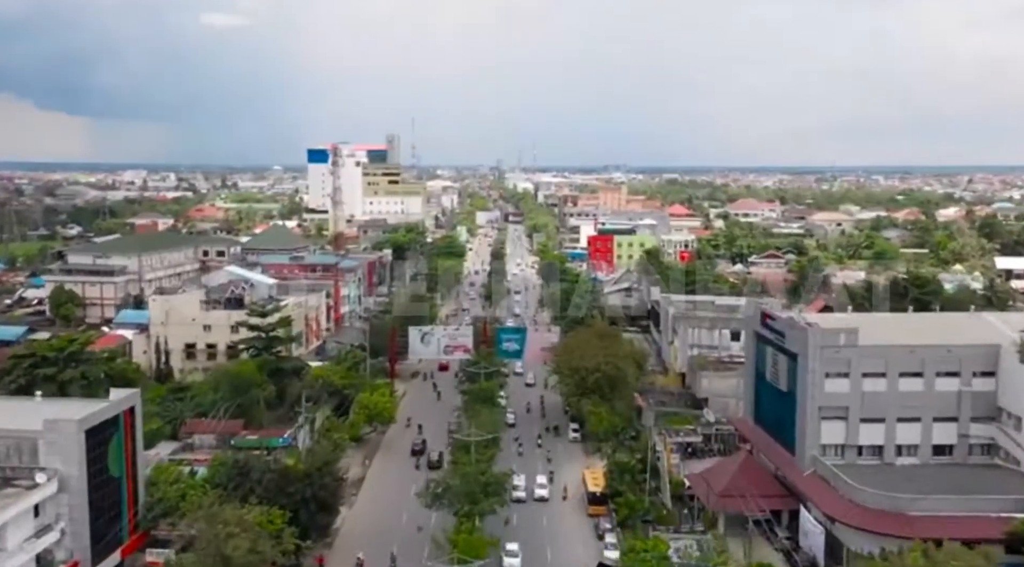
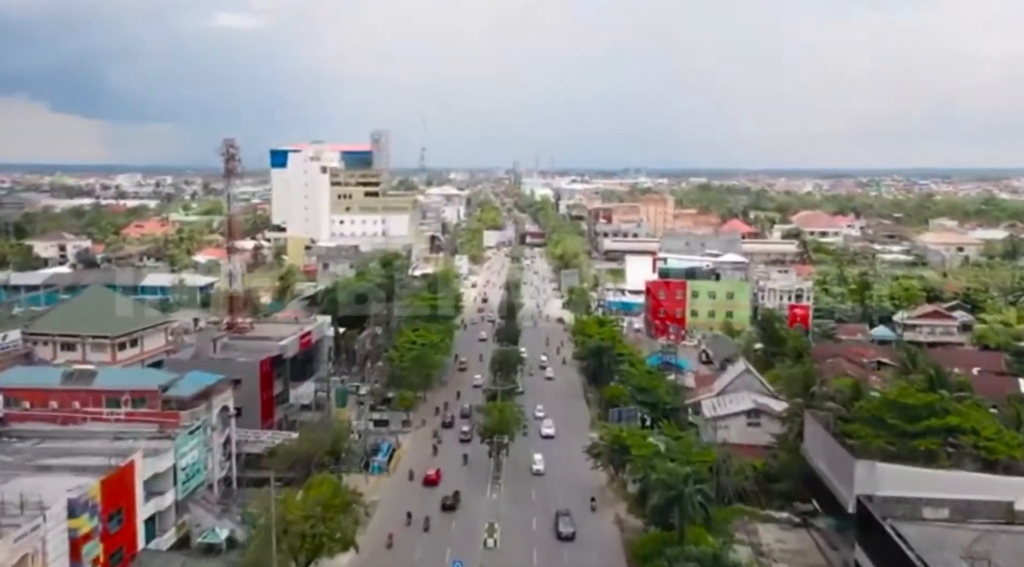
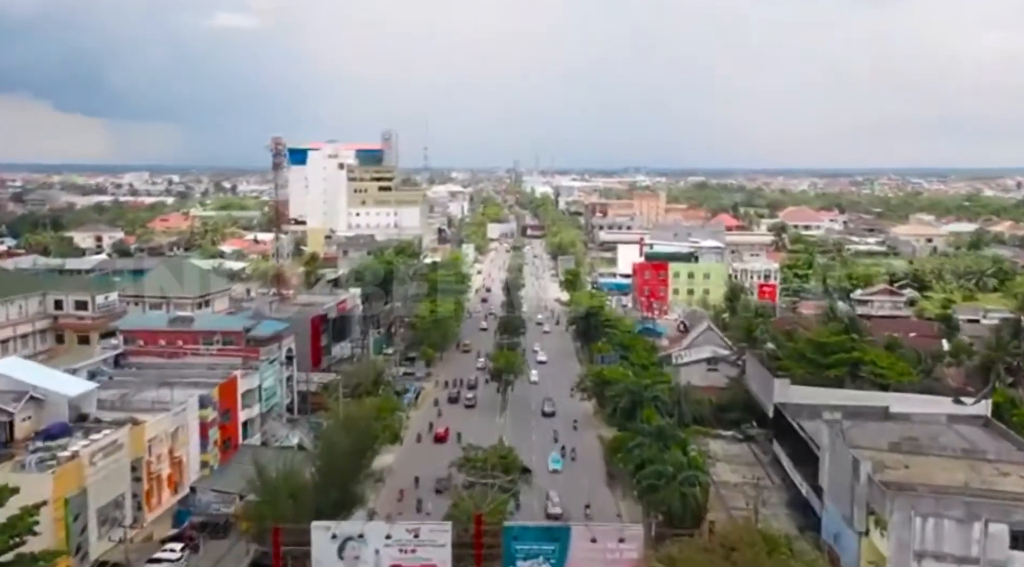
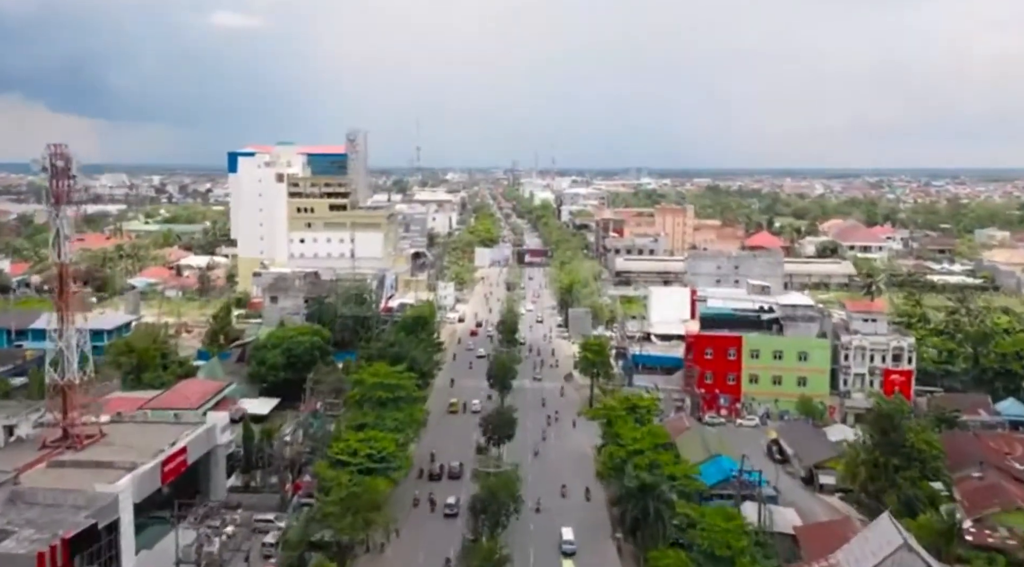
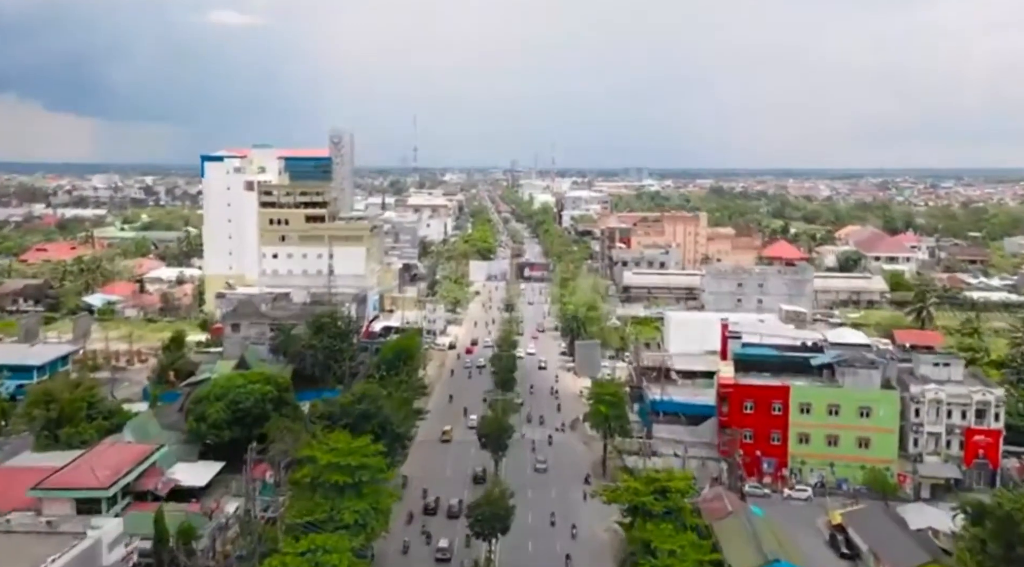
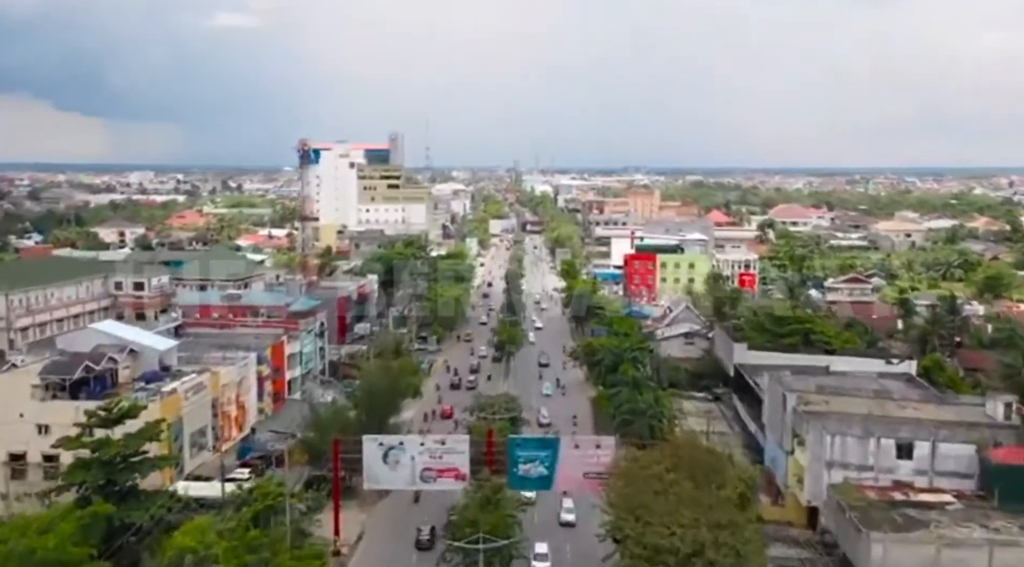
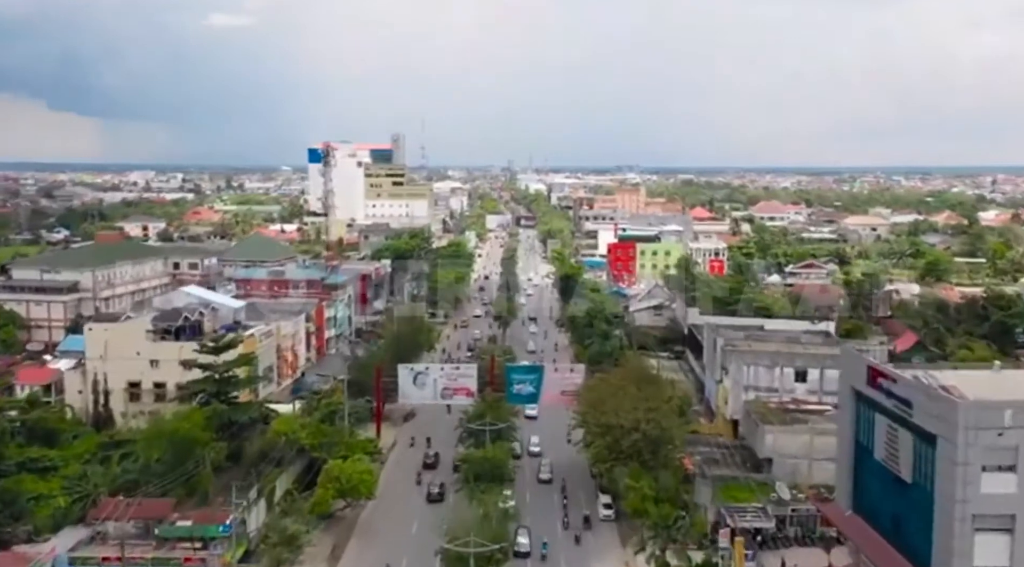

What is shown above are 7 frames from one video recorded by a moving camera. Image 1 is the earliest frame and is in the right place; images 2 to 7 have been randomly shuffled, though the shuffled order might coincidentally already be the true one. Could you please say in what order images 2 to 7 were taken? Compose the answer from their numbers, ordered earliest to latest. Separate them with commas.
7, 6, 3, 2, 4, 5
